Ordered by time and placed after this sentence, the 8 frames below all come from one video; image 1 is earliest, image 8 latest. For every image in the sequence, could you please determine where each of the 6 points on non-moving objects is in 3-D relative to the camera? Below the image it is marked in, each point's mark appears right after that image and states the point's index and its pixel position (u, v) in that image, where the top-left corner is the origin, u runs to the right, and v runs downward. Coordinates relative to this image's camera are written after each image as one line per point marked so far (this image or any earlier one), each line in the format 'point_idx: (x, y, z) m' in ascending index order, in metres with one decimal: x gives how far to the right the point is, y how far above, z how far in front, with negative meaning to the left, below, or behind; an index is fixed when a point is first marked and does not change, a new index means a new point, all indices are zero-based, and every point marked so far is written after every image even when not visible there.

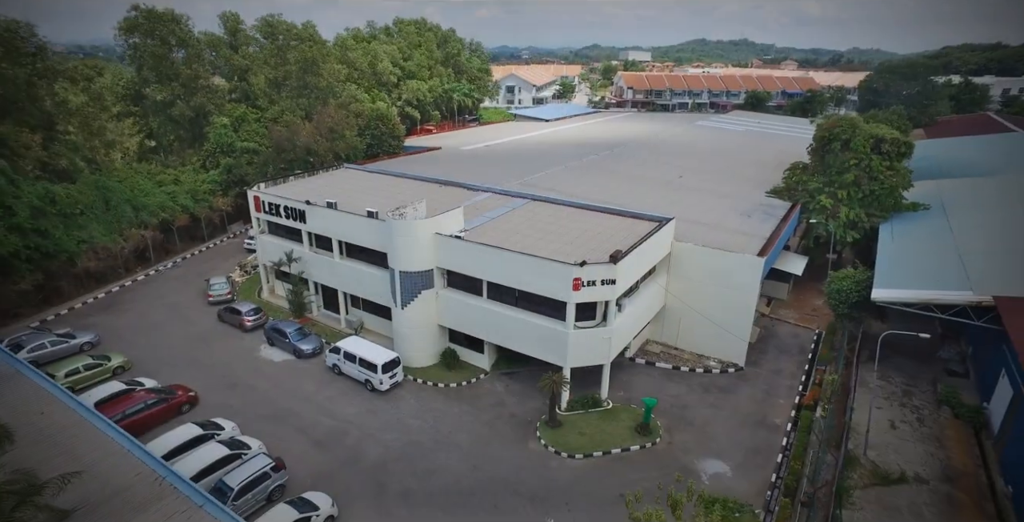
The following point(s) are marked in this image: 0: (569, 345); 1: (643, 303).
0: (+1.2, -1.8, +12.4) m
1: (+3.2, -1.0, +13.9) m
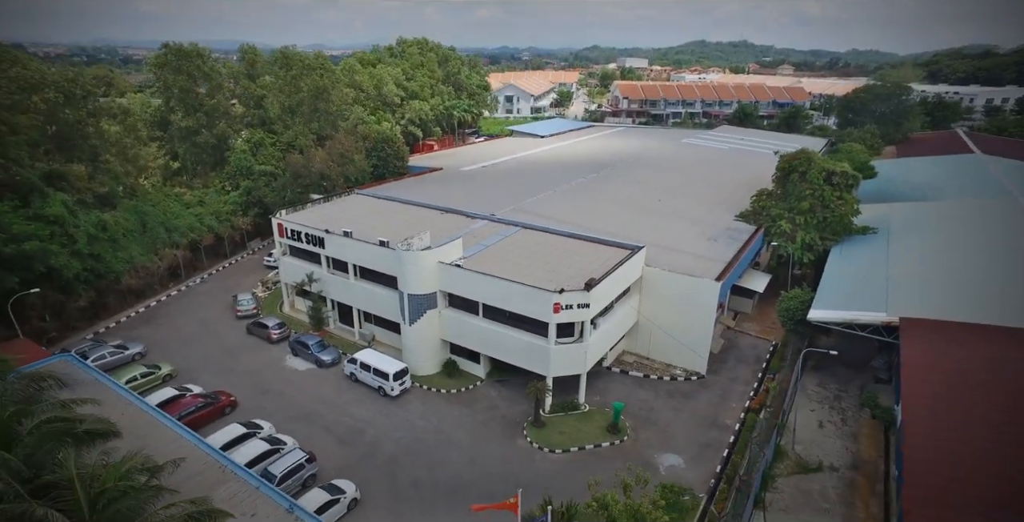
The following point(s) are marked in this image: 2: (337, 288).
0: (+1.0, -2.4, +14.7) m
1: (+3.0, -1.7, +16.3) m
2: (-5.7, -0.9, +18.7) m
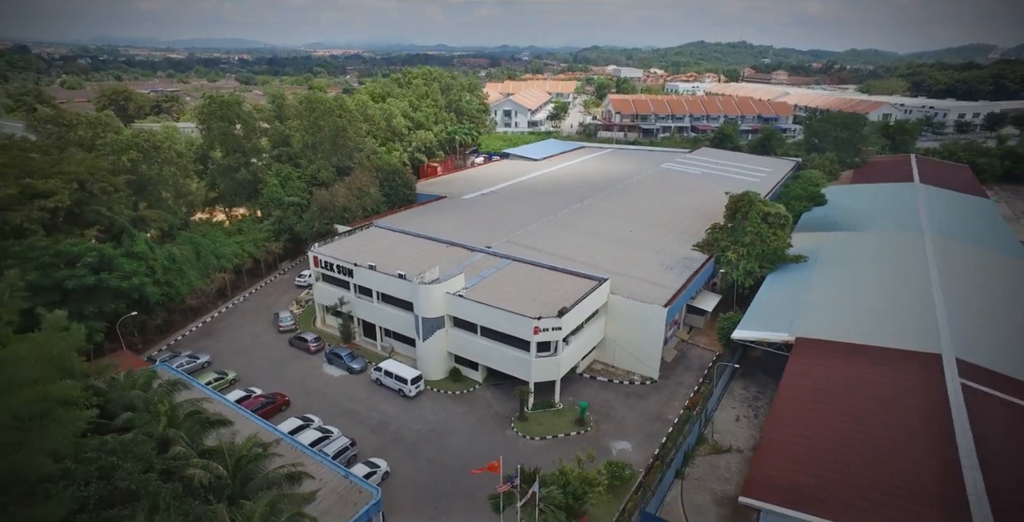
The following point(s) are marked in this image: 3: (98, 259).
0: (+0.7, -3.5, +19.2) m
1: (+2.6, -2.7, +20.8) m
2: (-6.0, -1.9, +23.2) m
3: (-13.4, +0.1, +18.8) m
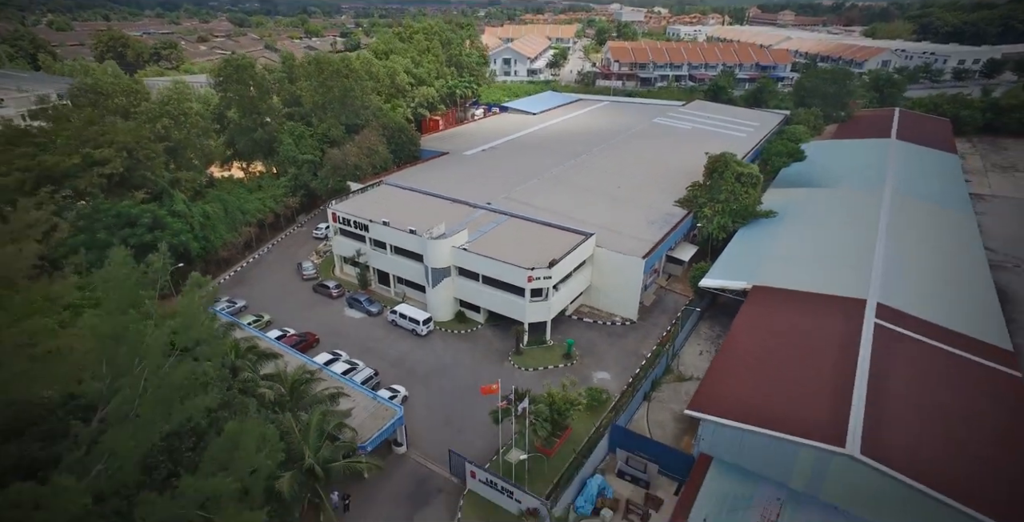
0: (+0.6, -1.9, +22.4) m
1: (+2.5, -1.0, +23.9) m
2: (-6.1, 0.0, +26.3) m
3: (-13.5, +1.6, +21.7) m
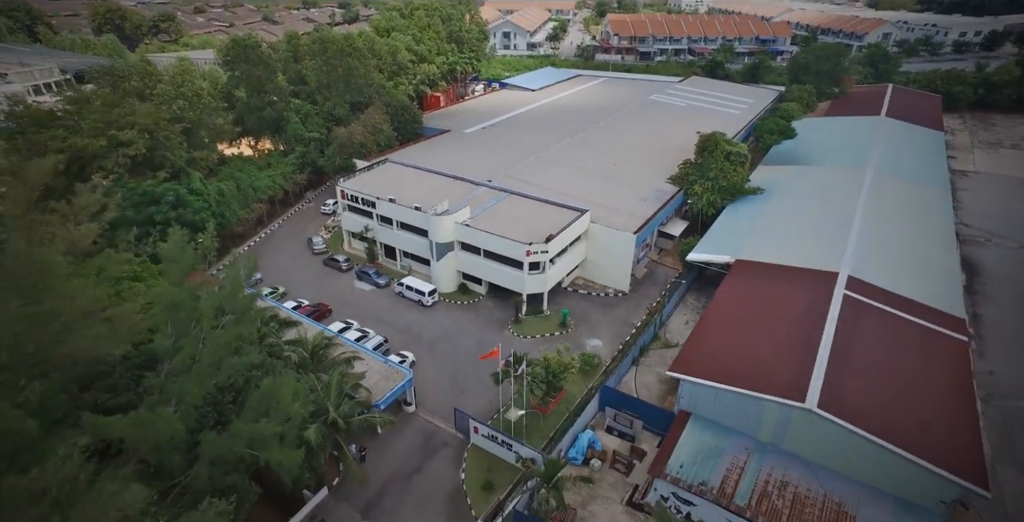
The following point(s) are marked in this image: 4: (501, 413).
0: (+0.5, -0.9, +24.0) m
1: (+2.5, +0.1, +25.4) m
2: (-6.2, +1.2, +27.8) m
3: (-13.5, +2.6, +23.2) m
4: (-0.3, -5.1, +19.3) m
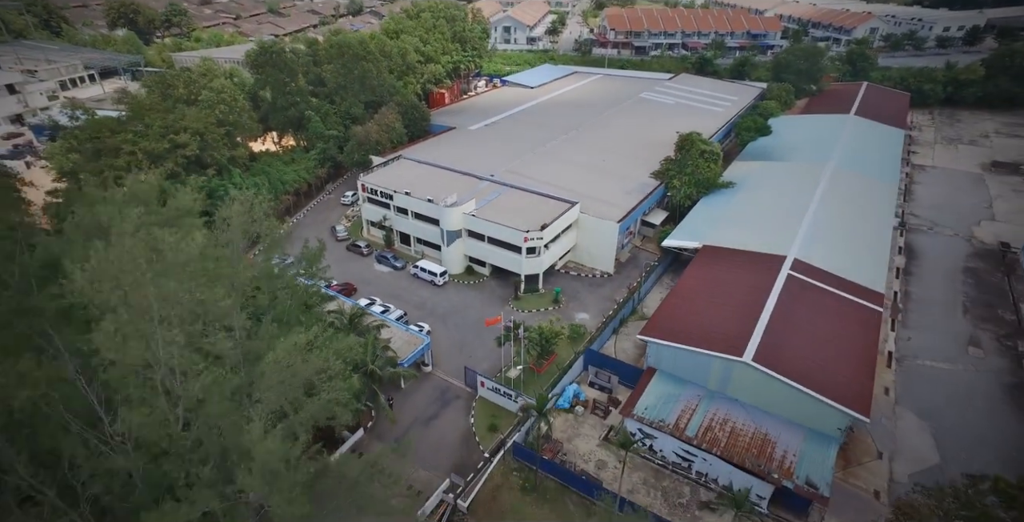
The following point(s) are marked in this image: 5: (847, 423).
0: (+0.5, -0.2, +28.0) m
1: (+2.5, +0.8, +29.4) m
2: (-6.2, +2.0, +31.7) m
3: (-13.5, +3.3, +27.1) m
4: (-0.3, -4.5, +23.4) m
5: (+10.3, -5.0, +17.7) m
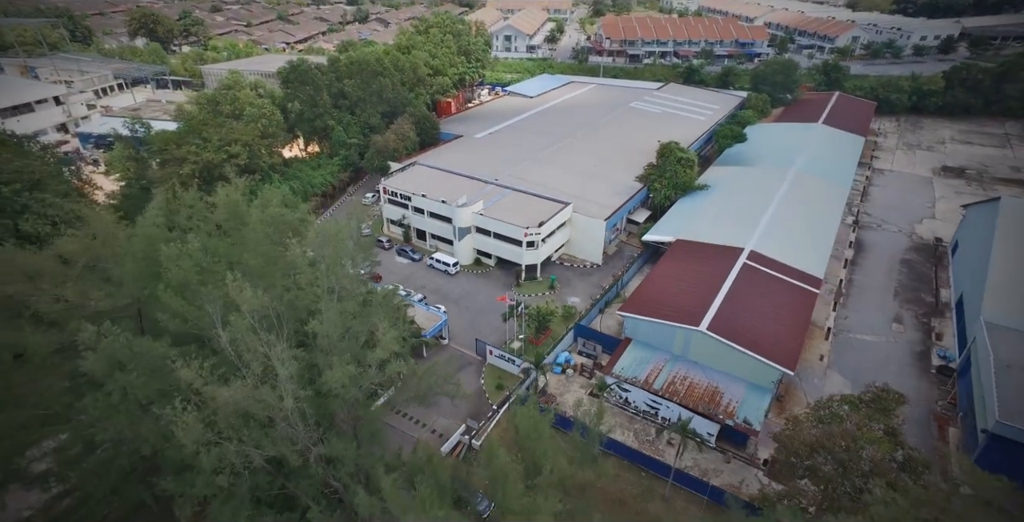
0: (+0.7, +0.3, +32.9) m
1: (+2.6, +1.3, +34.3) m
2: (-6.0, +2.5, +36.6) m
3: (-13.4, +3.7, +32.0) m
4: (-0.2, -4.0, +28.3) m
5: (+10.4, -4.5, +22.6) m
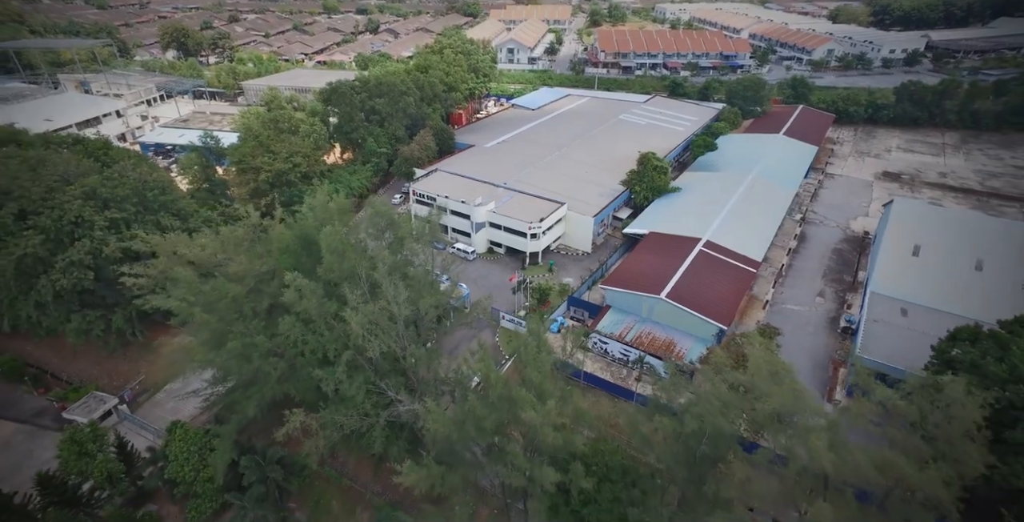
0: (+1.1, +1.1, +40.8) m
1: (+3.1, +2.1, +42.2) m
2: (-5.6, +3.3, +44.5) m
3: (-13.0, +4.5, +39.8) m
4: (+0.2, -3.3, +36.1) m
5: (+10.9, -3.8, +30.4) m
